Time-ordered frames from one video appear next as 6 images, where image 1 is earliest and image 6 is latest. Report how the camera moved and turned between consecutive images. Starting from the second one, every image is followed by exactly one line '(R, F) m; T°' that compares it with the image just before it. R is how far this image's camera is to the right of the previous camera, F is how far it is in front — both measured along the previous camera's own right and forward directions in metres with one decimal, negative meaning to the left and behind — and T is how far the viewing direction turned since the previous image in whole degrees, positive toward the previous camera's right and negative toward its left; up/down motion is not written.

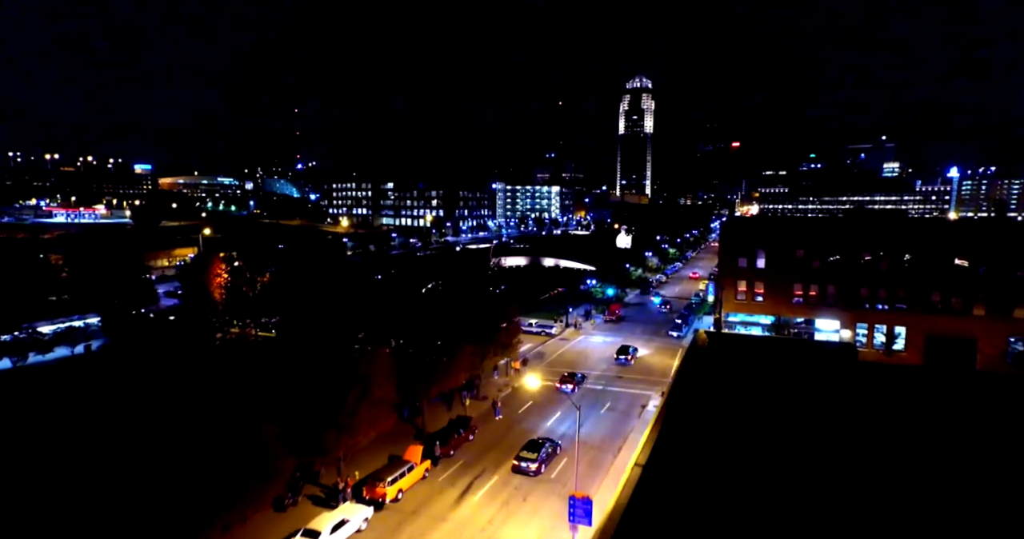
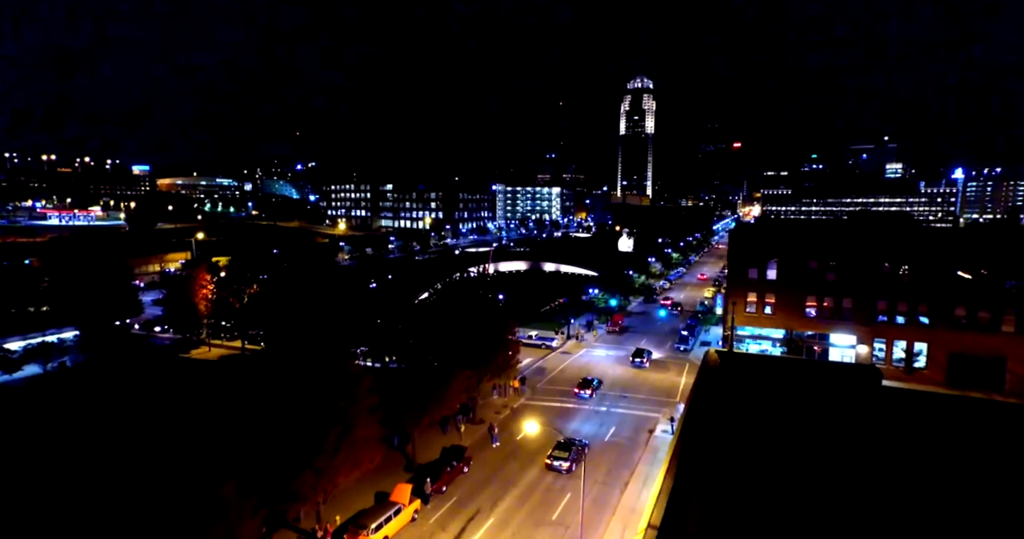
(+0.1, +1.9) m; 0°
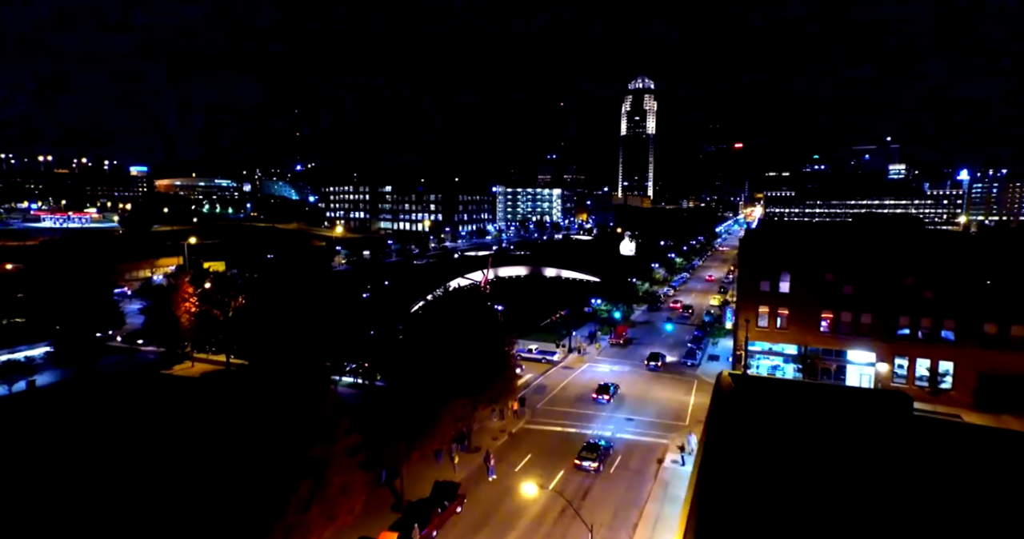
(+0.1, +2.0) m; 0°
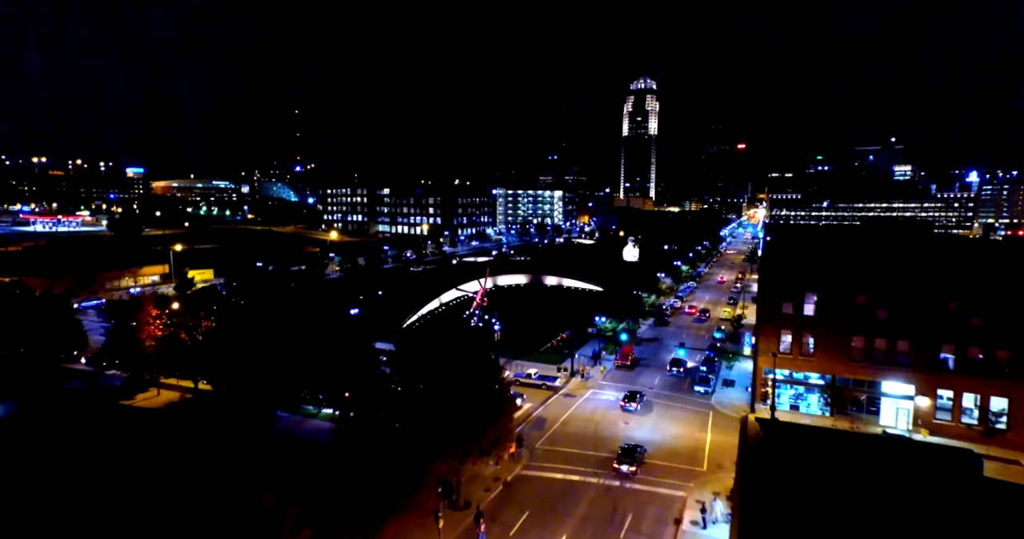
(+0.3, +3.5) m; 0°
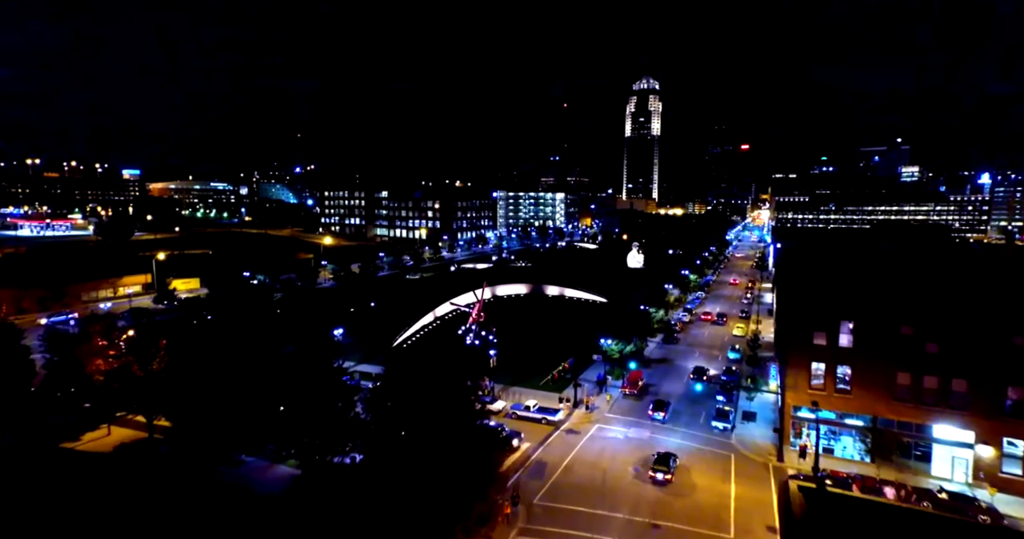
(+0.3, +4.0) m; 0°
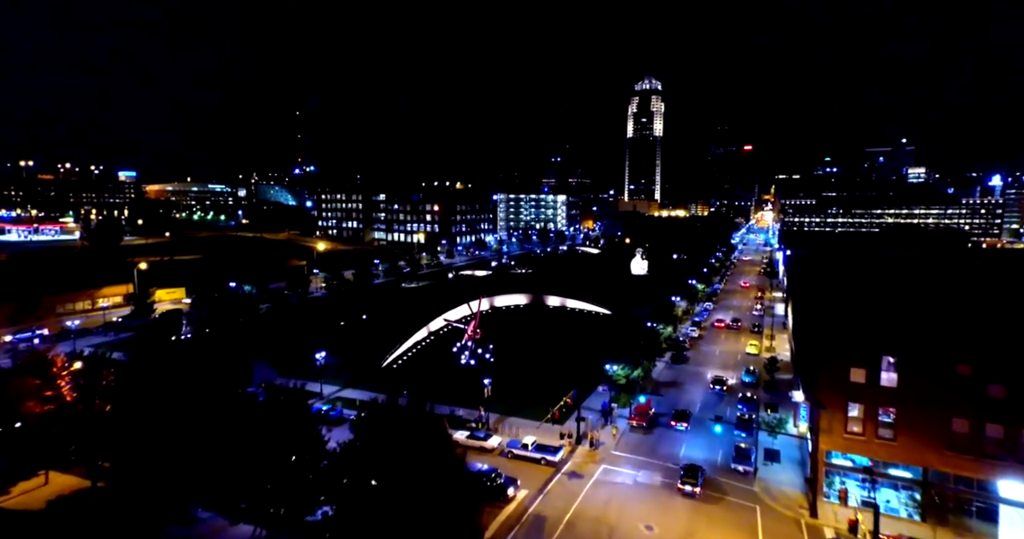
(+0.3, +3.7) m; 0°
